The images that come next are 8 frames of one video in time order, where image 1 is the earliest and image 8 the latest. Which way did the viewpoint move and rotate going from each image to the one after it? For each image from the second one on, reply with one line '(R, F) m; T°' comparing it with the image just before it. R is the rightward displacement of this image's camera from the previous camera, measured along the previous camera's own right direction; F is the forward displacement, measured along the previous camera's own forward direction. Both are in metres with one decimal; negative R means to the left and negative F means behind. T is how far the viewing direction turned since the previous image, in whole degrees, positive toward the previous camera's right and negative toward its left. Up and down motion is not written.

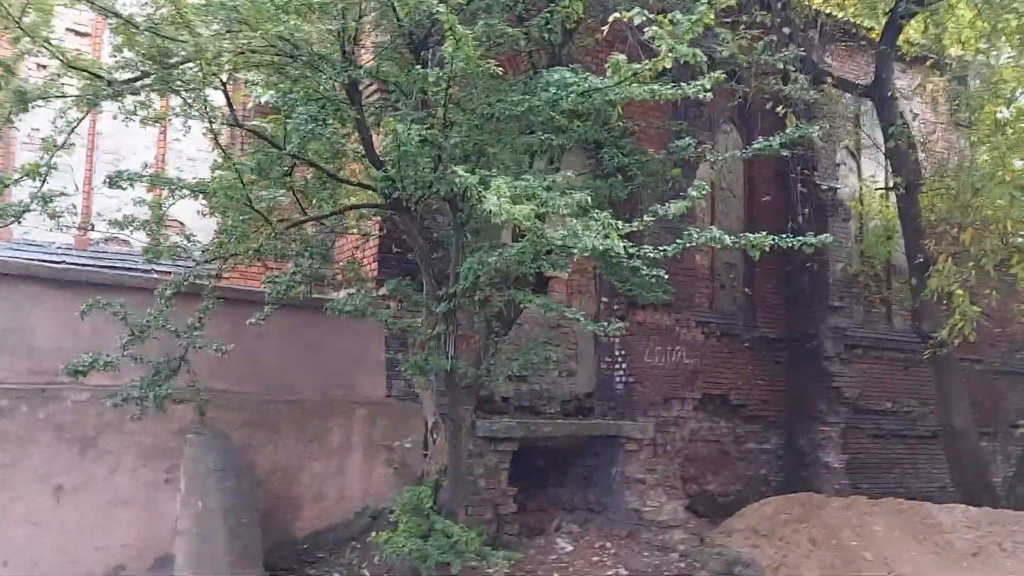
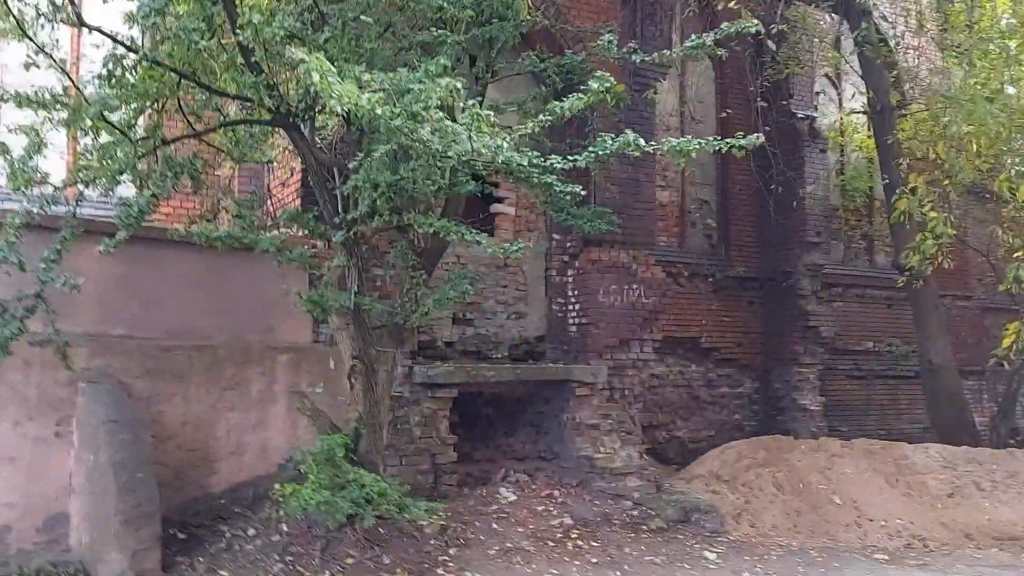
(+0.5, +0.5) m; 0°
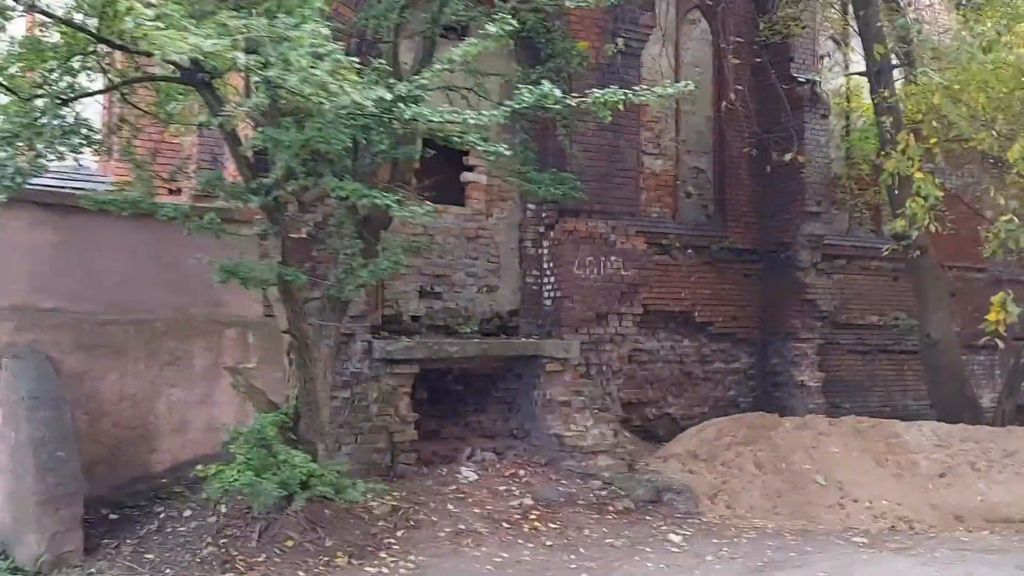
(+0.5, +0.3) m; -2°
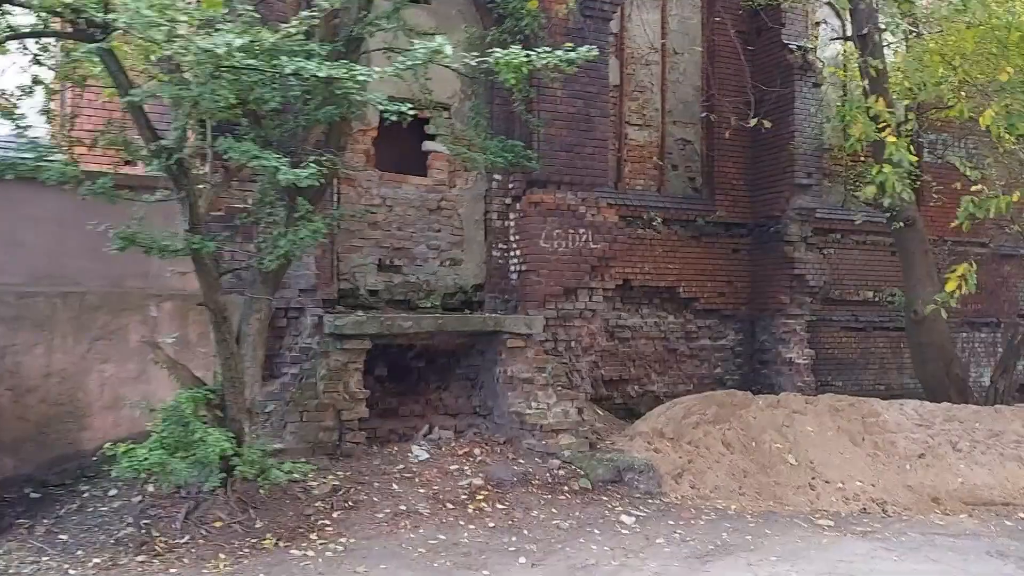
(+0.5, +0.3) m; -1°
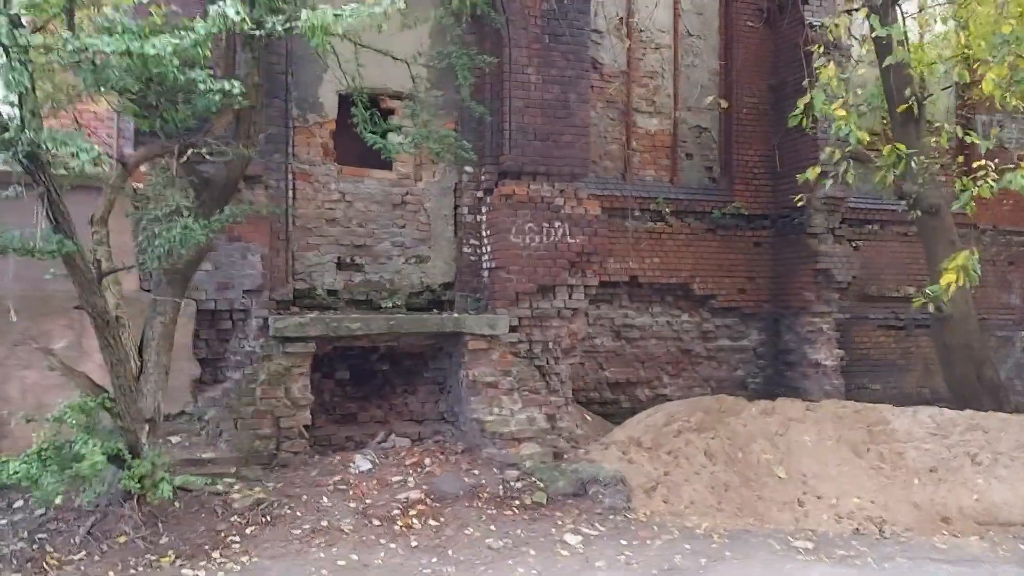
(+0.9, +0.5) m; -5°
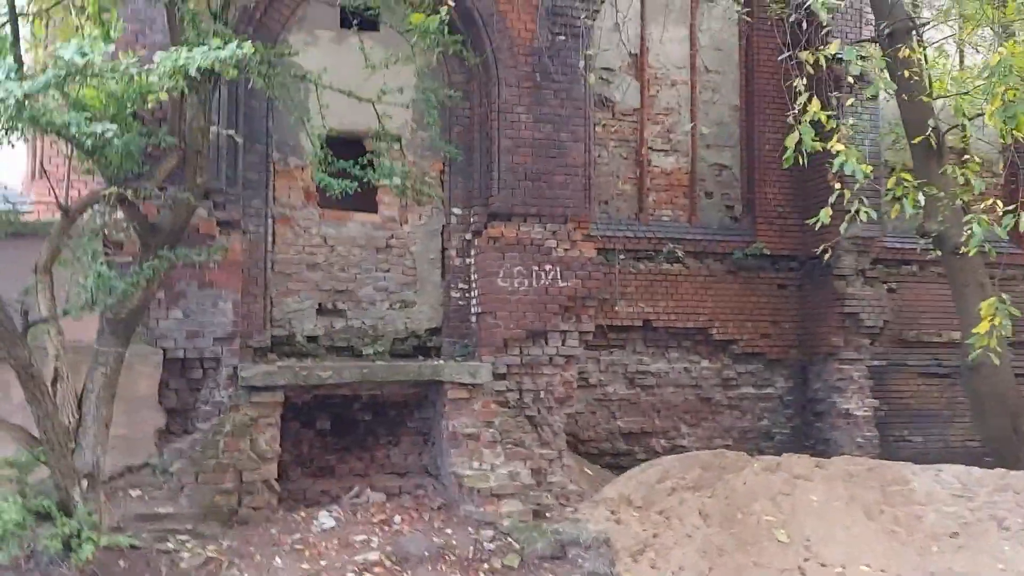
(+0.6, +0.3) m; -4°
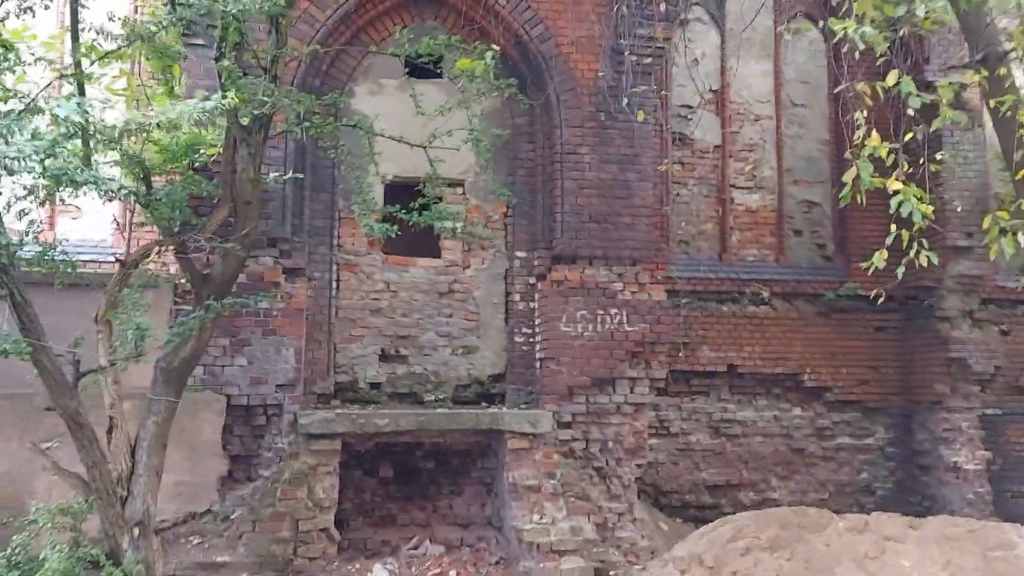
(+0.3, +0.2) m; -7°
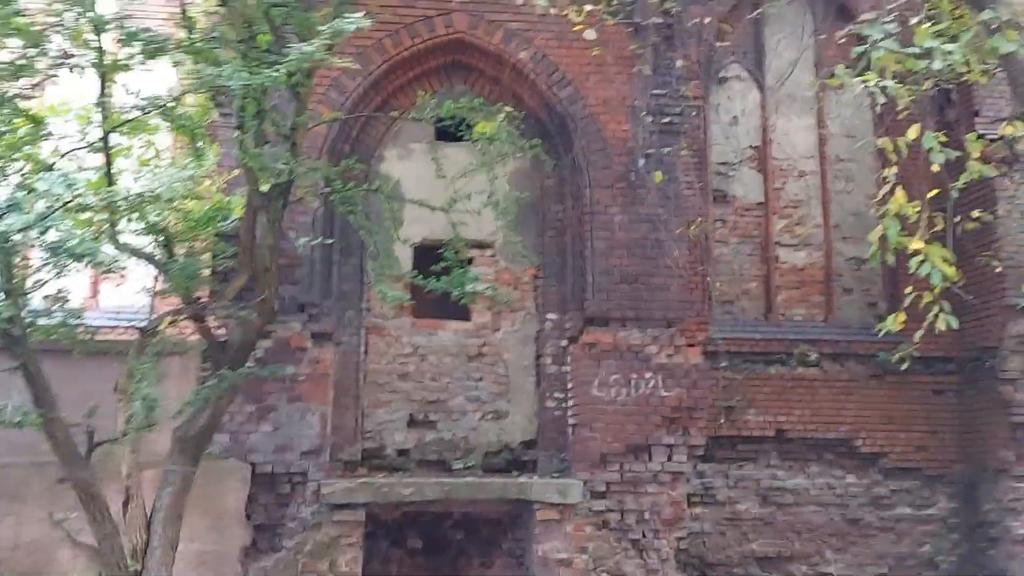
(+0.2, +0.1) m; -4°
